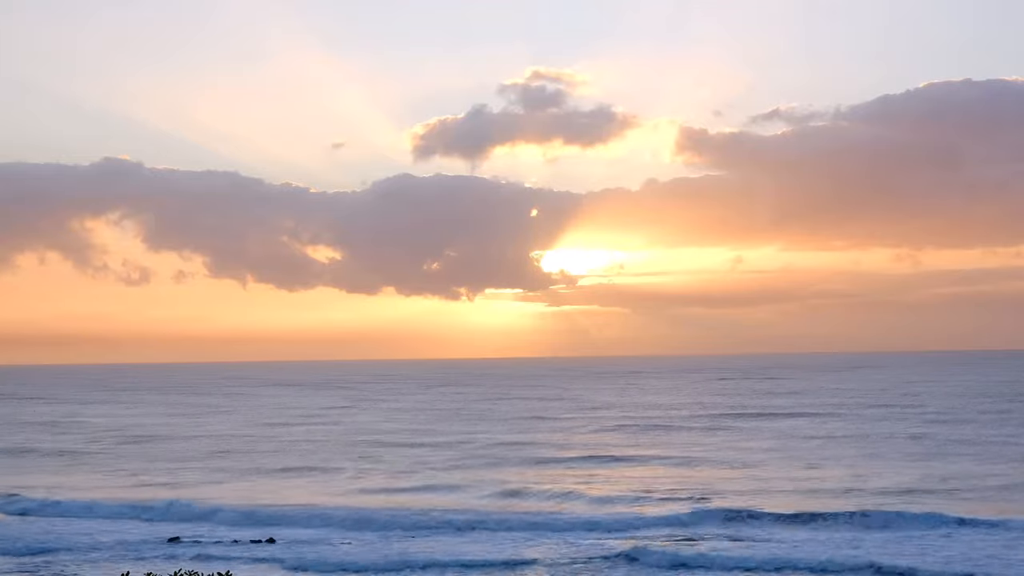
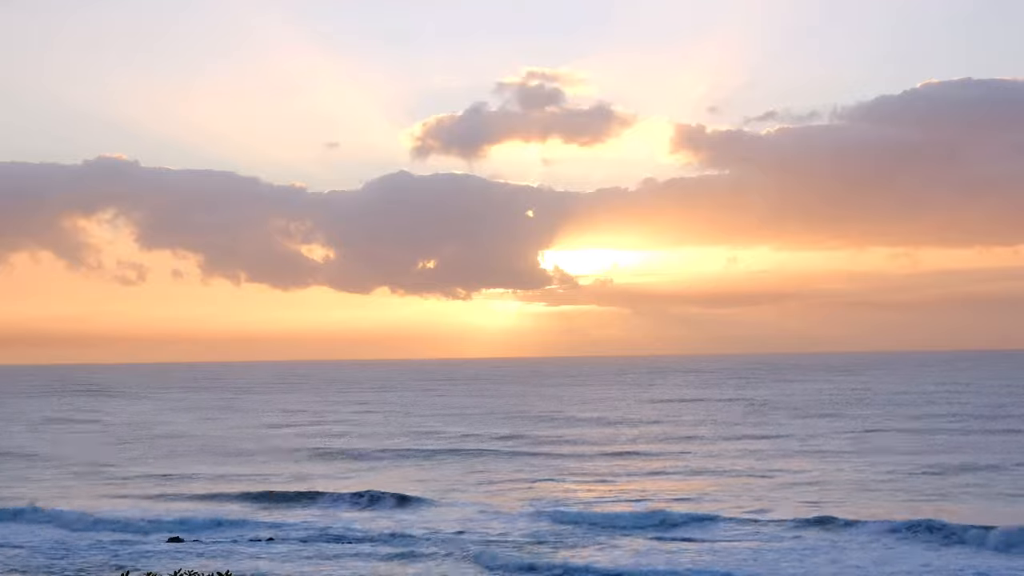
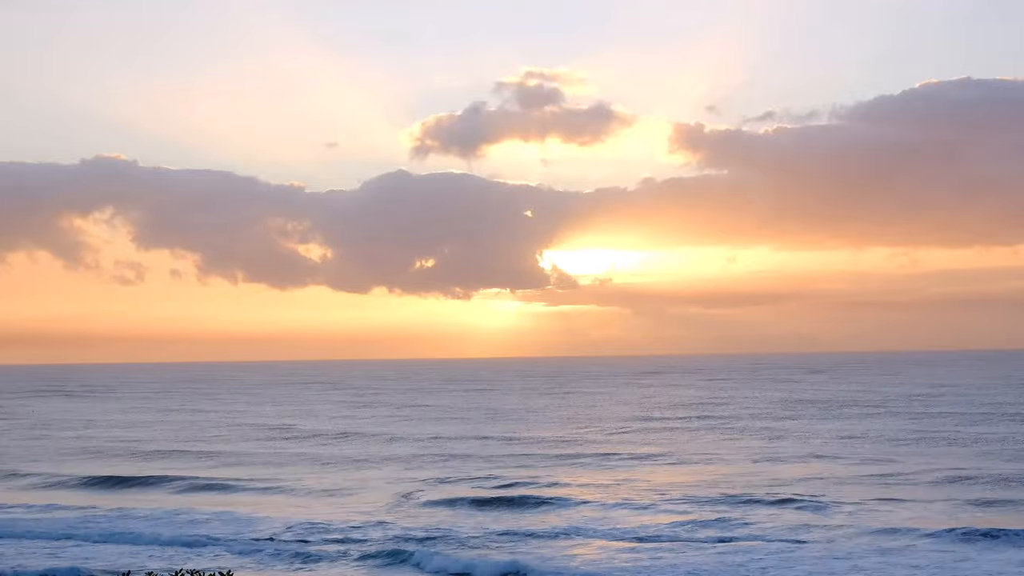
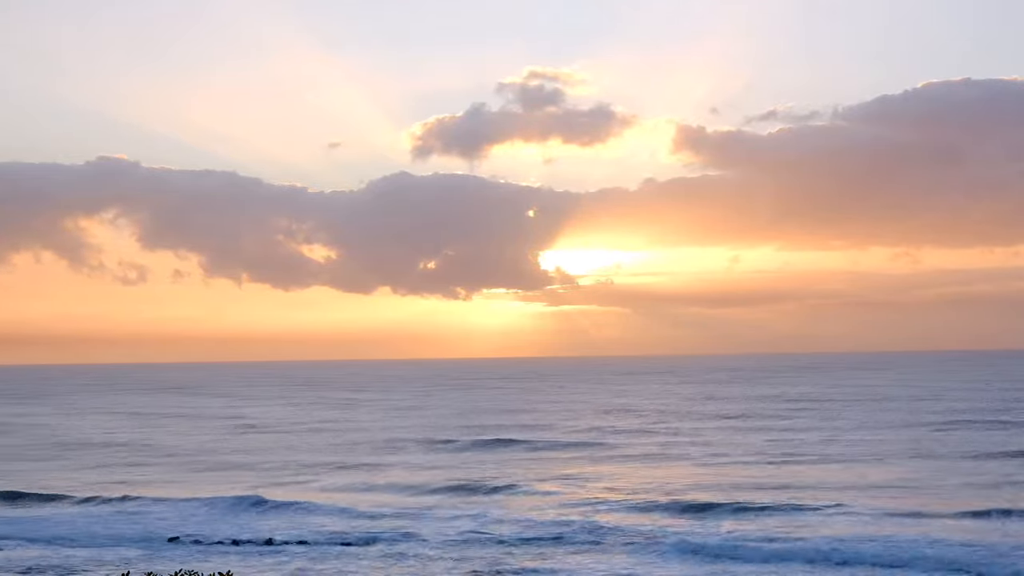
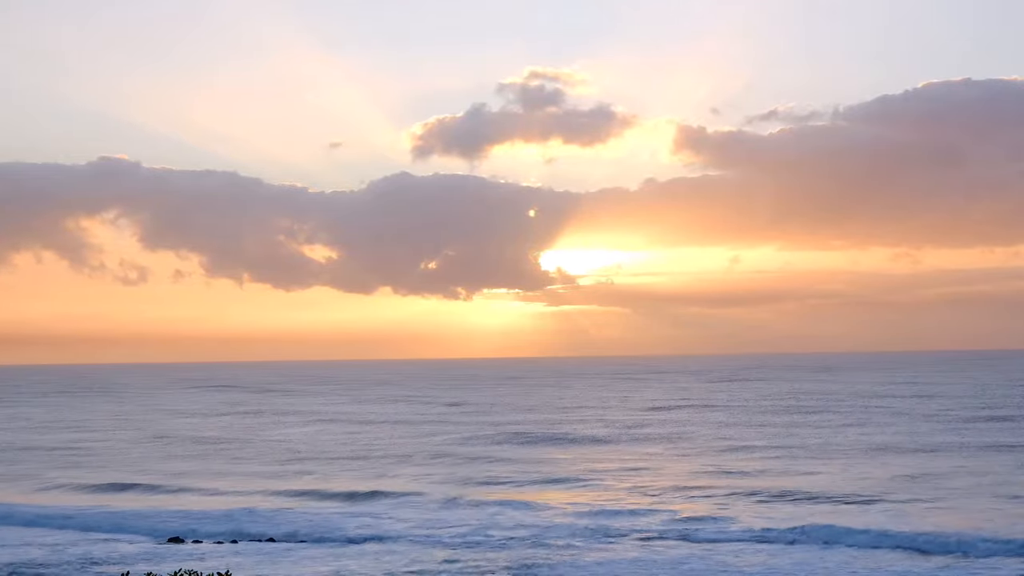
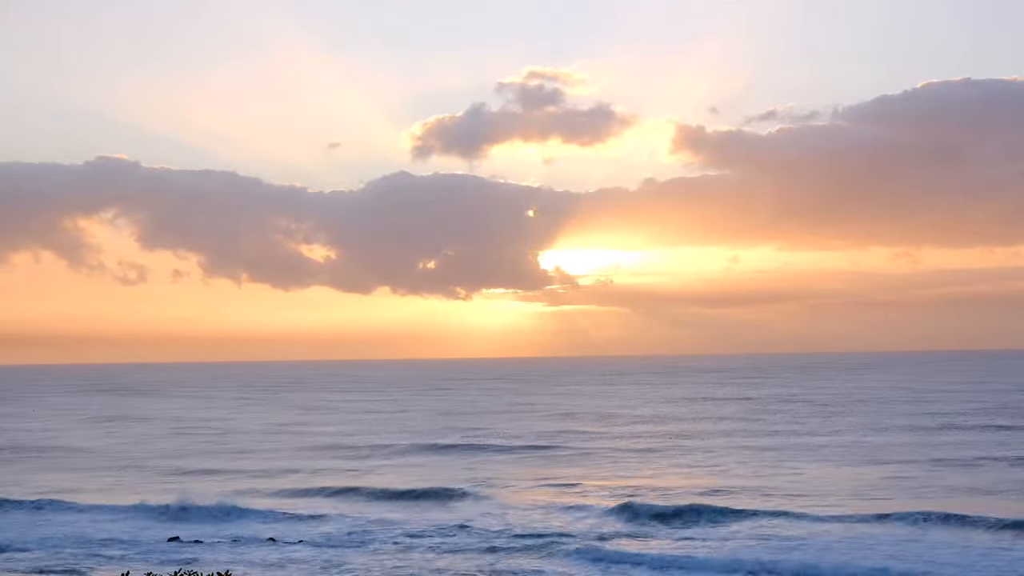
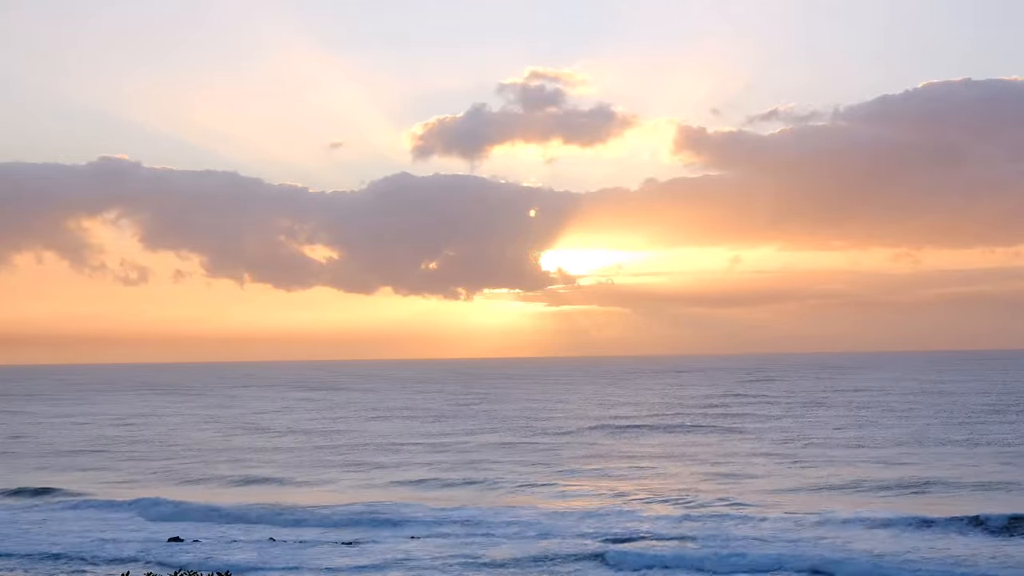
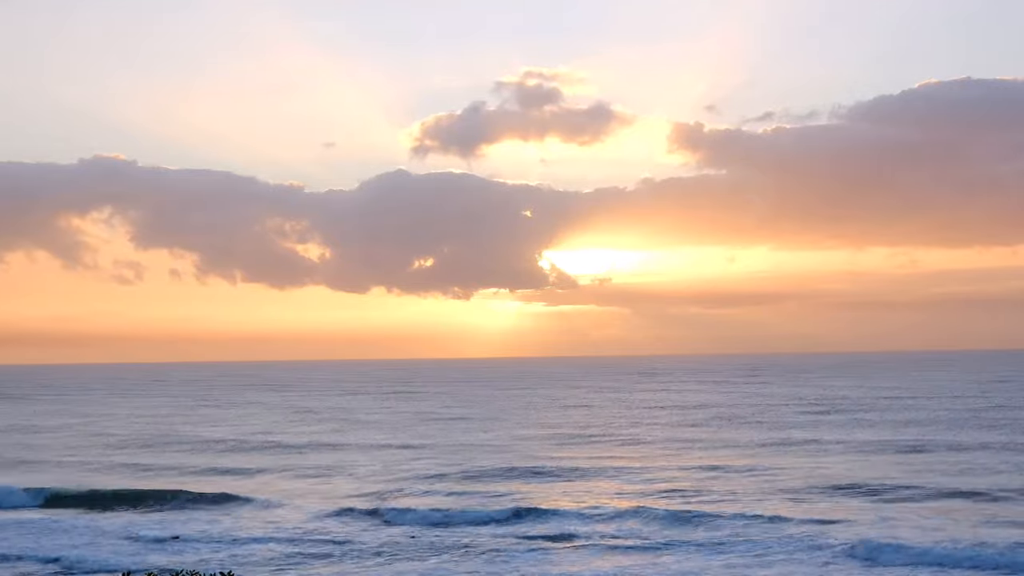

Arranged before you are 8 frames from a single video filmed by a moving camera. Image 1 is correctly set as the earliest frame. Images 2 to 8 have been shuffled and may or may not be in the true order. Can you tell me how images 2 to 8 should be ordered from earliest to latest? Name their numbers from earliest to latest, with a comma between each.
7, 5, 4, 6, 2, 3, 8
